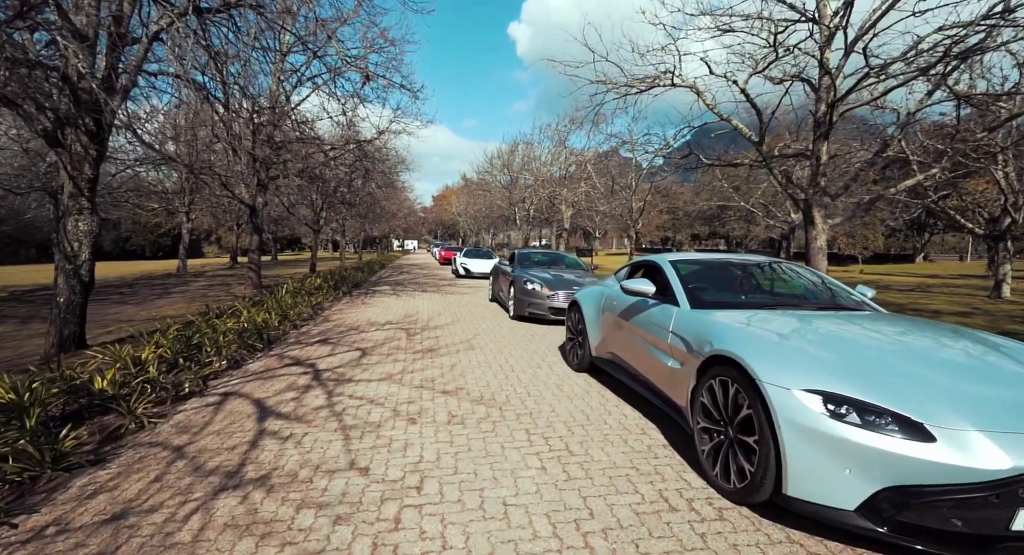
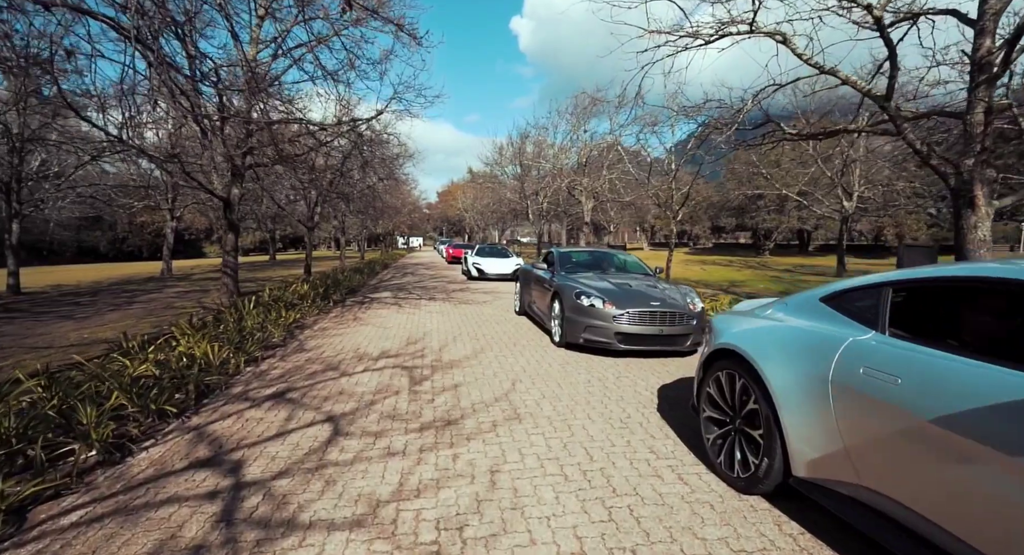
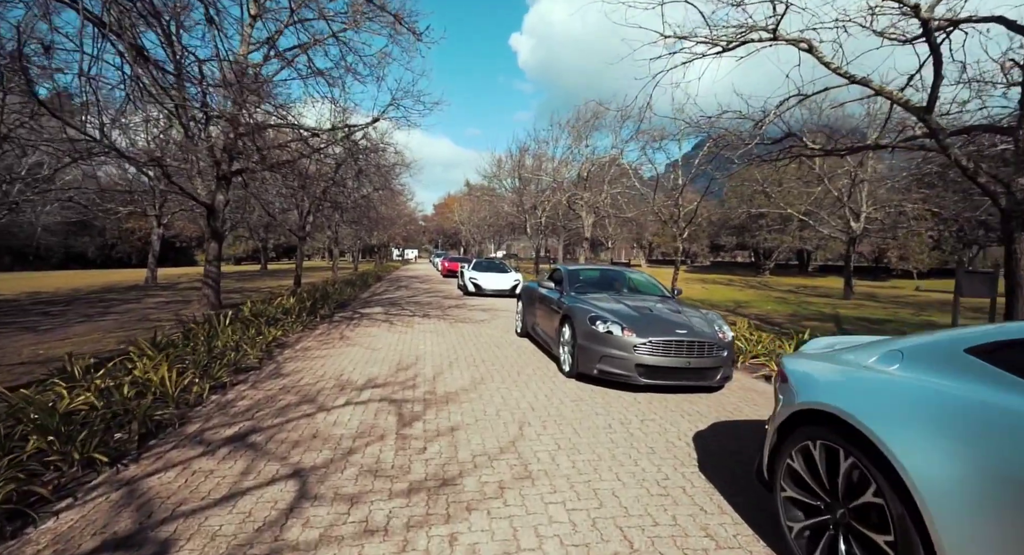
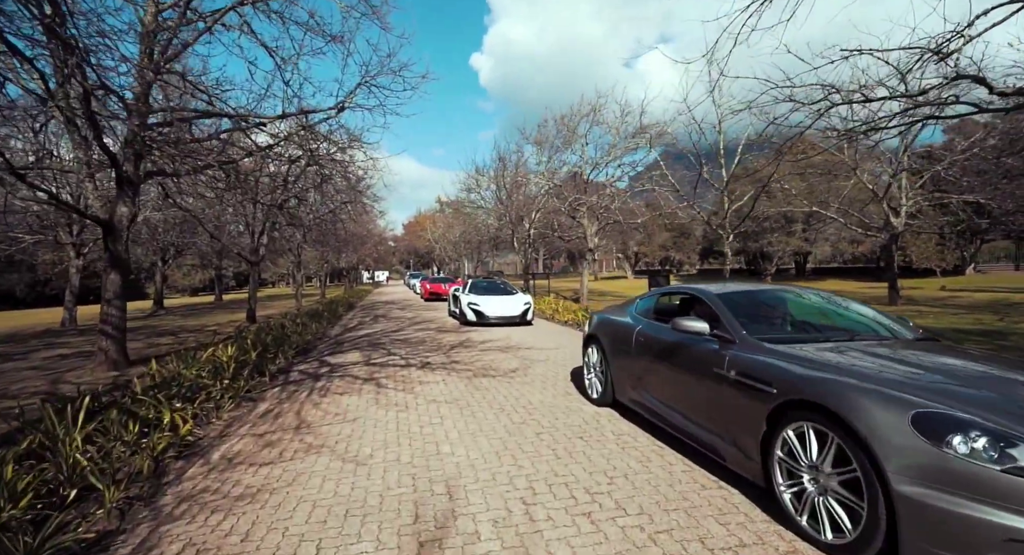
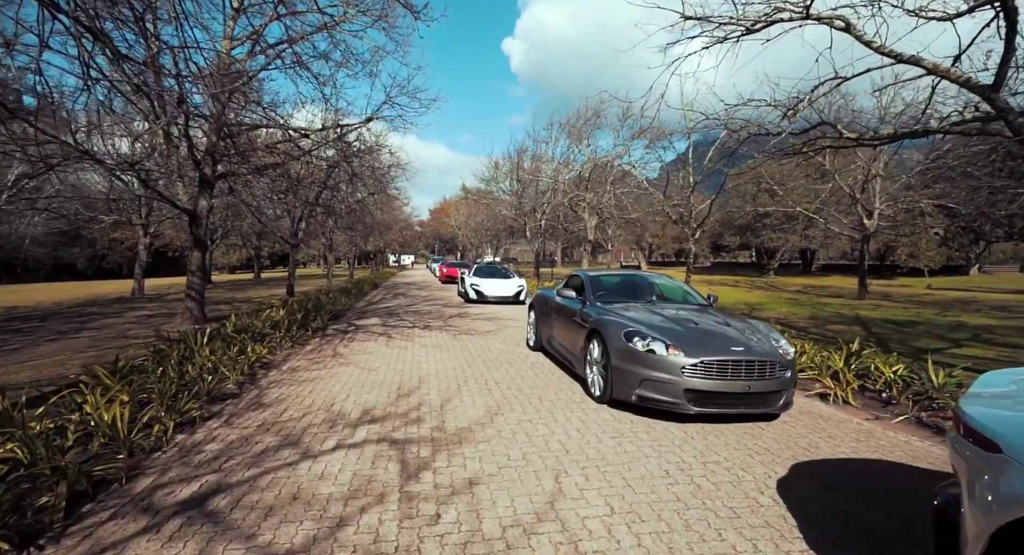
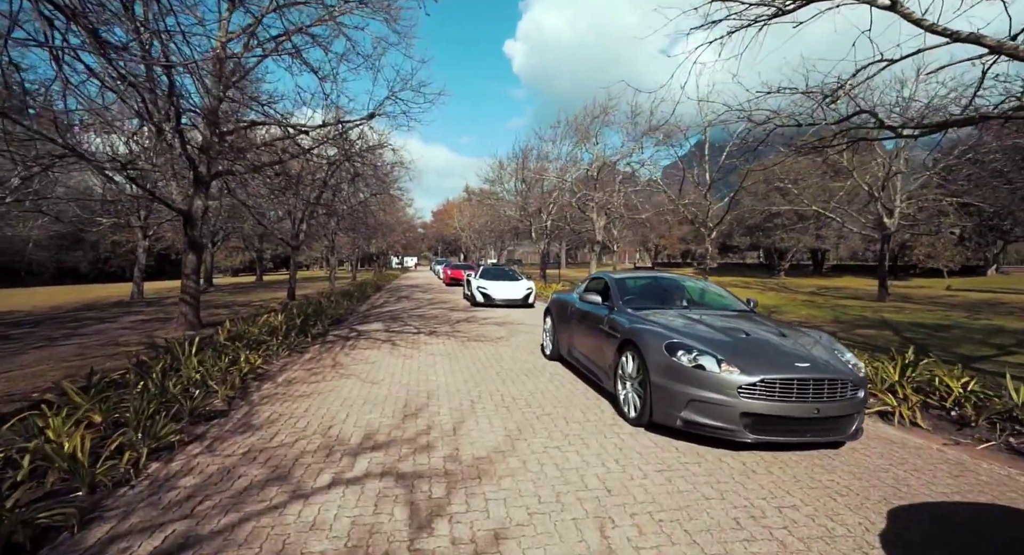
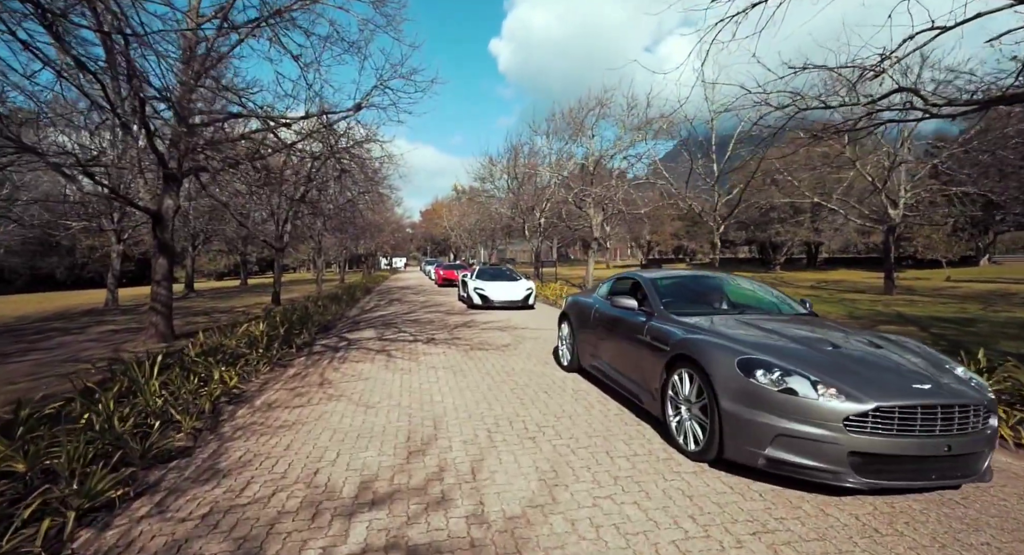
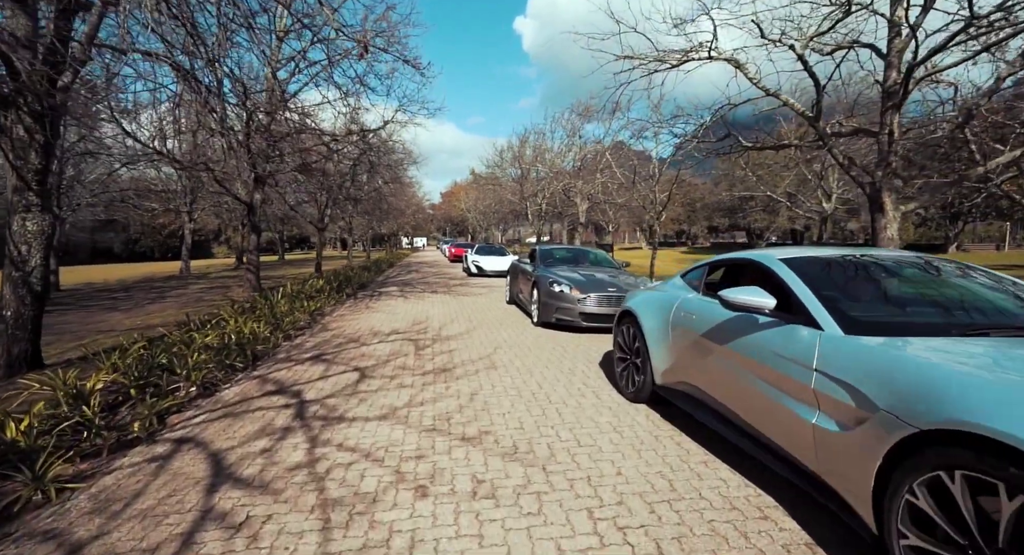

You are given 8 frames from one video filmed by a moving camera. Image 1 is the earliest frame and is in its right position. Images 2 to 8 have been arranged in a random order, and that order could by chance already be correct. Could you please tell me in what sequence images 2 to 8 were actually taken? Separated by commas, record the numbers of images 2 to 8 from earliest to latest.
8, 2, 3, 5, 6, 7, 4
